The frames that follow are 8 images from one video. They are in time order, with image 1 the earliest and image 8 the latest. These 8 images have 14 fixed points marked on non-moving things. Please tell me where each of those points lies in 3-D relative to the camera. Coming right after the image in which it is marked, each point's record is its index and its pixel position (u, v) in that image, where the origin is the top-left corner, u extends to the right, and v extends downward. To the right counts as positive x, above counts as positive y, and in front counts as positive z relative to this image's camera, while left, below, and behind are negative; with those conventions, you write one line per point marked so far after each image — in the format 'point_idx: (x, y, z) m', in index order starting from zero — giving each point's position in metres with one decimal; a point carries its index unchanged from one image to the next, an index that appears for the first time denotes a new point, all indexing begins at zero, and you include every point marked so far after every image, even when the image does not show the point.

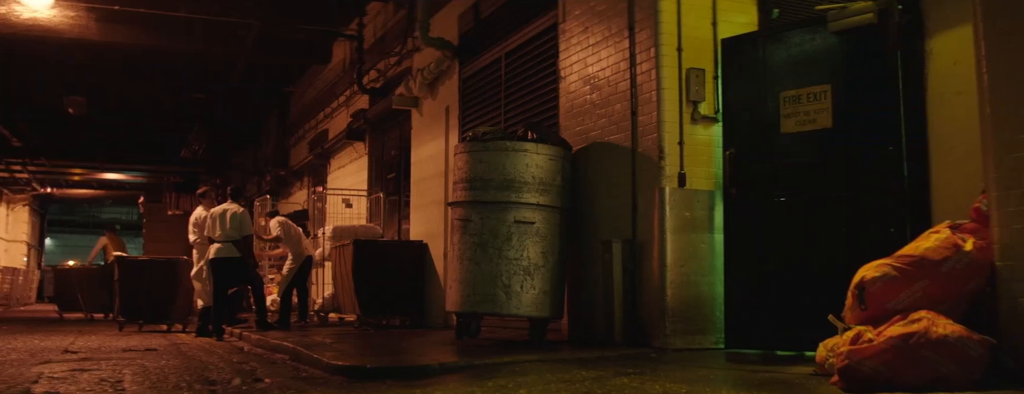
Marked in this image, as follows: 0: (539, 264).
0: (+0.2, -0.5, +5.9) m
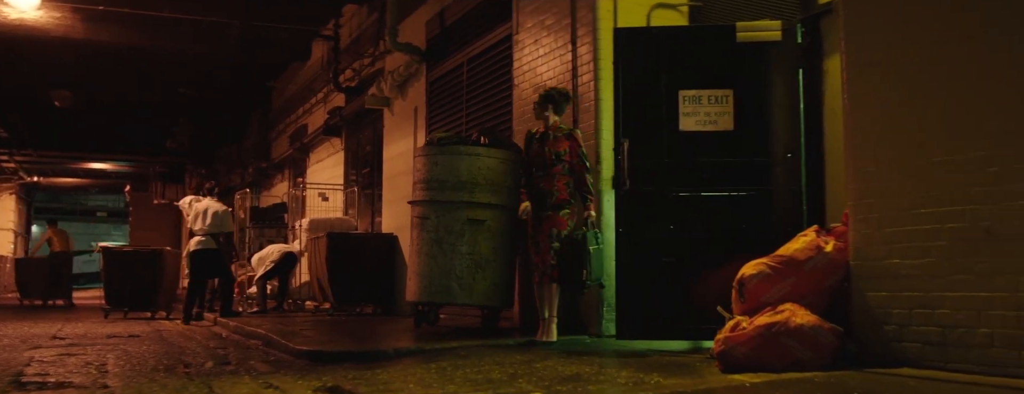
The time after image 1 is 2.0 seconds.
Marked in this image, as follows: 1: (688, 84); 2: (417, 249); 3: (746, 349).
0: (-0.2, -0.5, +6.5) m
1: (+1.4, +0.8, +5.6) m
2: (-0.8, -0.5, +6.5) m
3: (+1.2, -0.8, +3.8) m
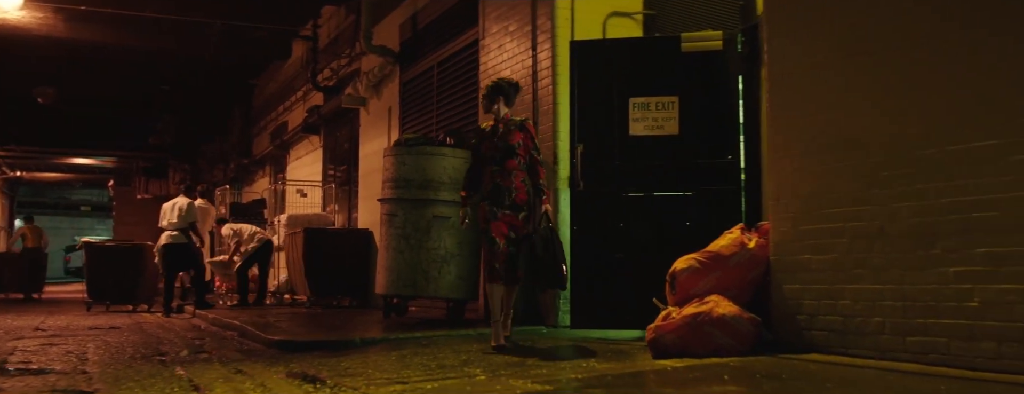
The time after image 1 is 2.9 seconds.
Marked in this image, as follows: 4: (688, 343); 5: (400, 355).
0: (-0.5, -0.5, +6.9) m
1: (+1.0, +0.8, +6.0) m
2: (-1.1, -0.4, +6.8) m
3: (+0.9, -0.8, +4.2) m
4: (+1.0, -0.8, +4.1) m
5: (-0.8, -1.1, +5.2) m
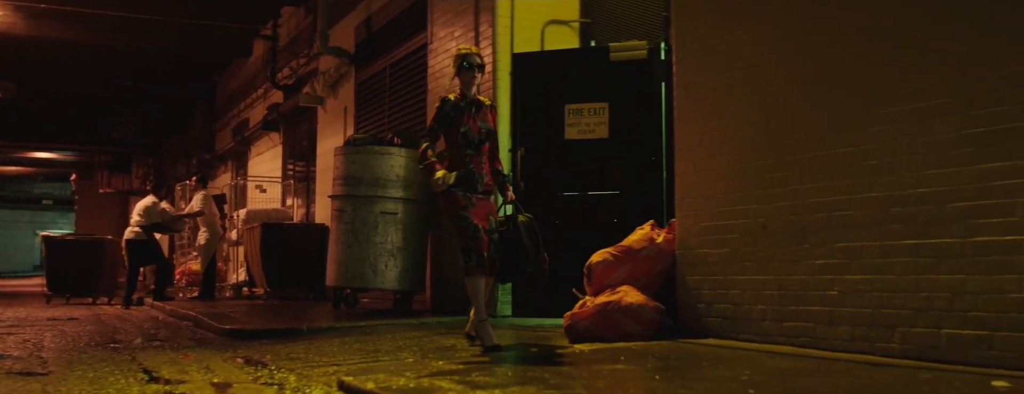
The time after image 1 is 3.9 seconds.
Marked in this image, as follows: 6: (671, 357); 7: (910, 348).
0: (-1.1, -0.5, +7.2) m
1: (+0.5, +0.8, +6.4) m
2: (-1.7, -0.4, +7.2) m
3: (+0.5, -0.8, +4.6) m
4: (+0.5, -0.8, +4.6) m
5: (-1.3, -1.1, +5.6) m
6: (+0.8, -0.8, +3.9) m
7: (+1.8, -0.7, +3.4) m
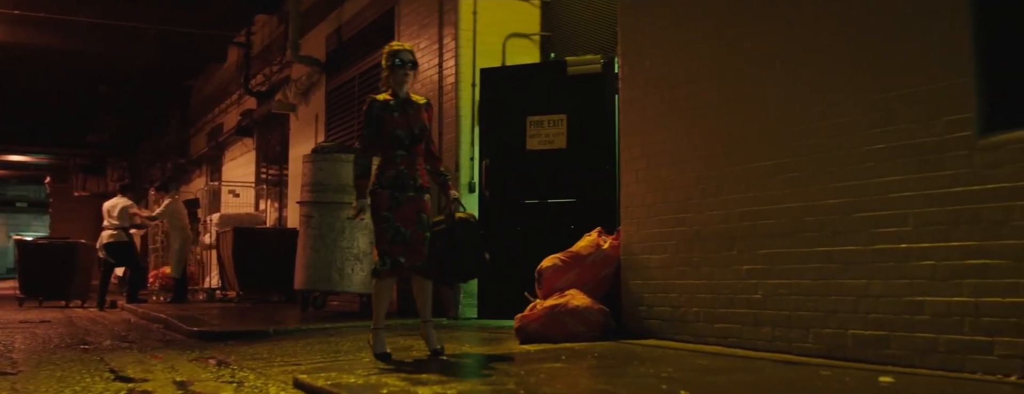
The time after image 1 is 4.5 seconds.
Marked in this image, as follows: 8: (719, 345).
0: (-1.4, -0.5, +7.5) m
1: (+0.2, +0.8, +6.7) m
2: (-2.1, -0.5, +7.4) m
3: (+0.1, -0.8, +4.9) m
4: (+0.2, -0.9, +4.8) m
5: (-1.6, -1.1, +5.8) m
6: (+0.5, -0.9, +4.1) m
7: (+1.5, -0.7, +3.8) m
8: (+1.2, -0.8, +4.3) m
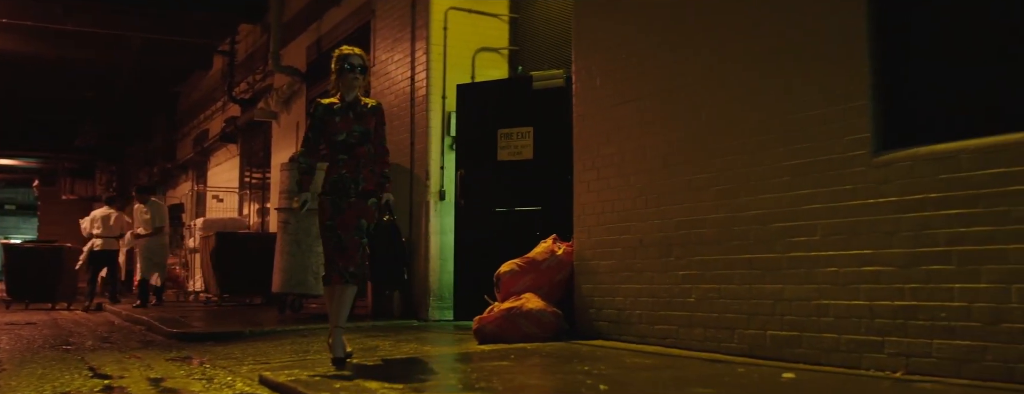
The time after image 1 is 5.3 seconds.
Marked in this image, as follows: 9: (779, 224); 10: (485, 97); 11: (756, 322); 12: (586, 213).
0: (-1.8, -0.6, +7.8) m
1: (-0.1, +0.7, +7.0) m
2: (-2.4, -0.5, +7.7) m
3: (-0.1, -0.9, +5.2) m
4: (-0.1, -0.9, +5.2) m
5: (-1.9, -1.2, +6.1) m
6: (+0.3, -0.9, +4.5) m
7: (+1.3, -0.8, +4.1) m
8: (+0.9, -0.9, +4.6) m
9: (+1.4, -0.2, +3.9) m
10: (-0.3, +0.9, +7.1) m
11: (+1.3, -0.7, +4.0) m
12: (+0.5, -0.1, +5.3) m
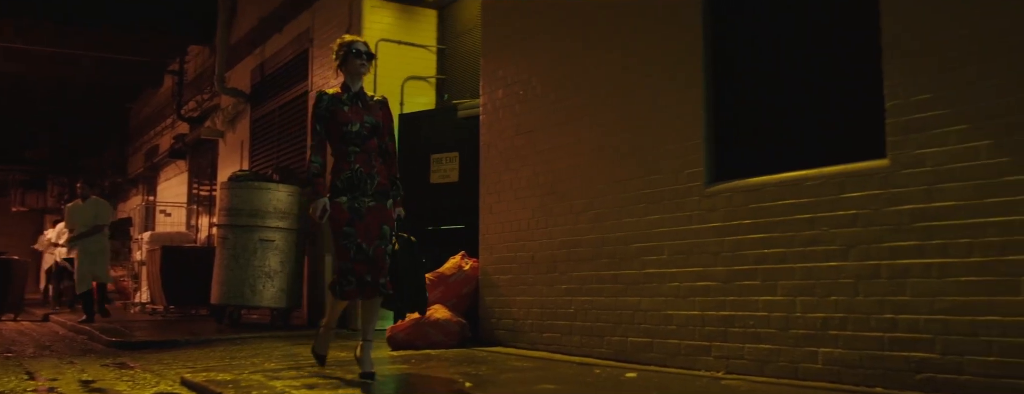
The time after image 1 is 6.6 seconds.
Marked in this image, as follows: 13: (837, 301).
0: (-2.6, -0.8, +8.2) m
1: (-0.9, +0.5, +7.6) m
2: (-3.2, -0.7, +8.1) m
3: (-0.8, -1.0, +5.7) m
4: (-0.8, -1.1, +5.7) m
5: (-2.6, -1.3, +6.6) m
6: (-0.4, -1.1, +5.0) m
7: (+0.6, -1.0, +4.7) m
8: (+0.2, -1.1, +5.2) m
9: (+0.8, -0.3, +4.6) m
10: (-1.1, +0.8, +7.7) m
11: (+0.7, -0.8, +4.6) m
12: (-0.2, -0.3, +5.9) m
13: (+1.5, -0.5, +3.5) m
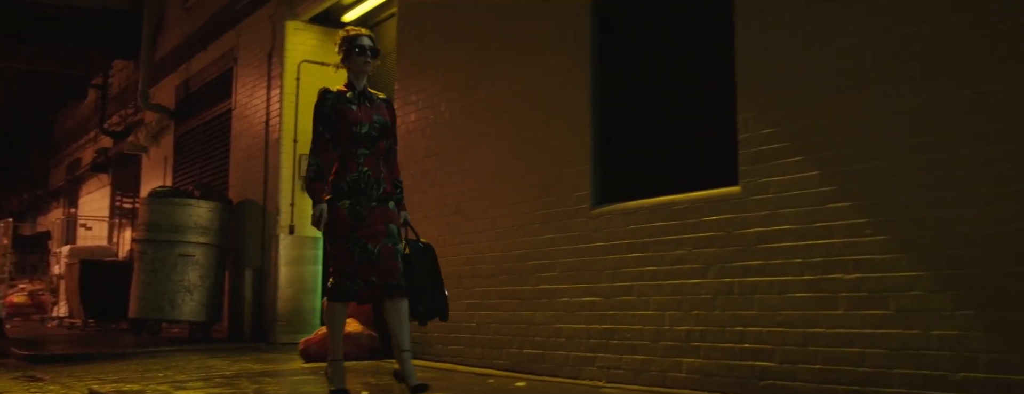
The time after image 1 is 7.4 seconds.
0: (-3.5, -1.0, +8.3) m
1: (-1.7, +0.3, +7.8) m
2: (-4.1, -0.9, +8.2) m
3: (-1.6, -1.2, +5.9) m
4: (-1.5, -1.2, +5.9) m
5: (-3.4, -1.5, +6.6) m
6: (-1.1, -1.2, +5.3) m
7: (0.0, -1.1, +5.0) m
8: (-0.4, -1.2, +5.5) m
9: (+0.1, -0.4, +4.9) m
10: (-1.9, +0.6, +7.9) m
11: (0.0, -1.0, +5.0) m
12: (-0.9, -0.4, +6.2) m
13: (+1.0, -0.6, +3.9) m
